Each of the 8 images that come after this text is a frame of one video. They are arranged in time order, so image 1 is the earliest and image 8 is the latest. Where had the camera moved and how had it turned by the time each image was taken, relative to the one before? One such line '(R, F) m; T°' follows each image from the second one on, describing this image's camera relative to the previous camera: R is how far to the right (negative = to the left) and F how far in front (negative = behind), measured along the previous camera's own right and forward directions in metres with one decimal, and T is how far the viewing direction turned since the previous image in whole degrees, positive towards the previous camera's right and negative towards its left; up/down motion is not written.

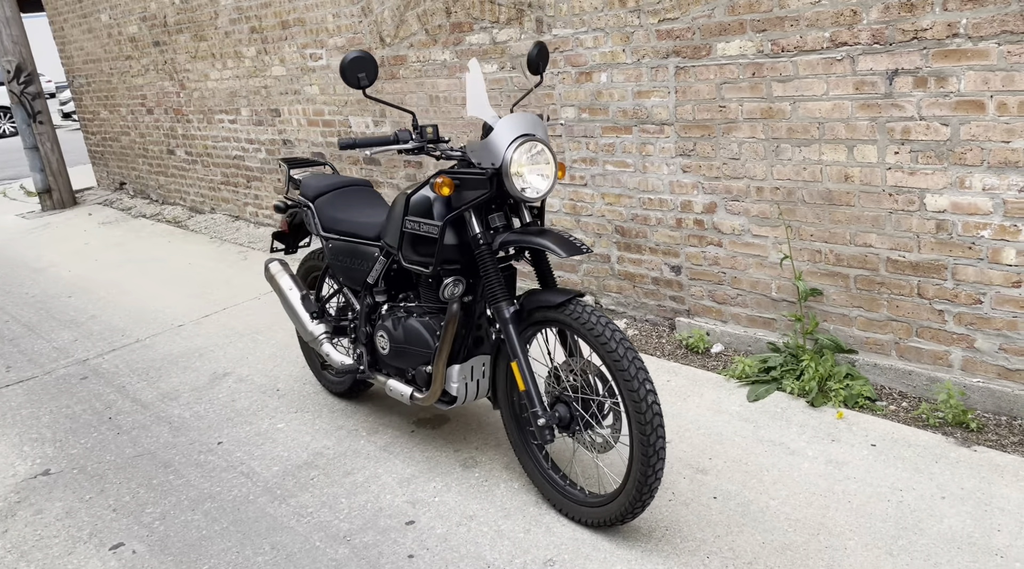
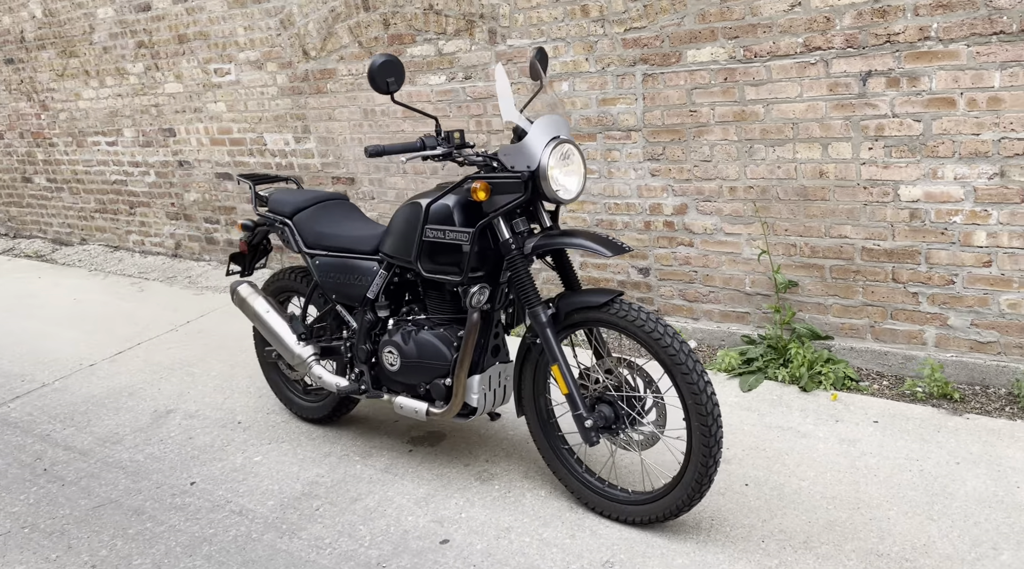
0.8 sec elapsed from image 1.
(-0.6, +0.1) m; +10°
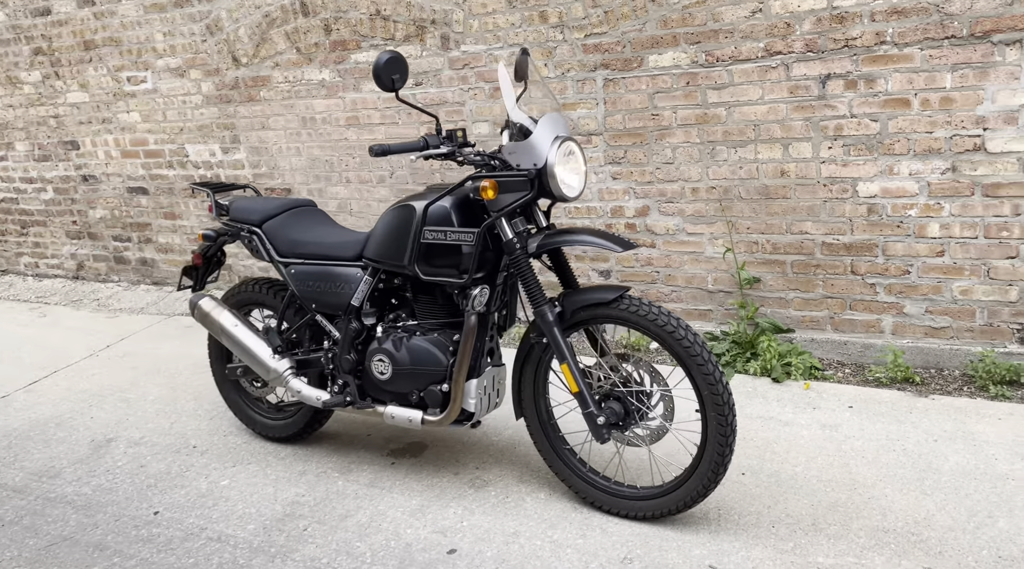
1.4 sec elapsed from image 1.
(-0.4, +0.1) m; +8°
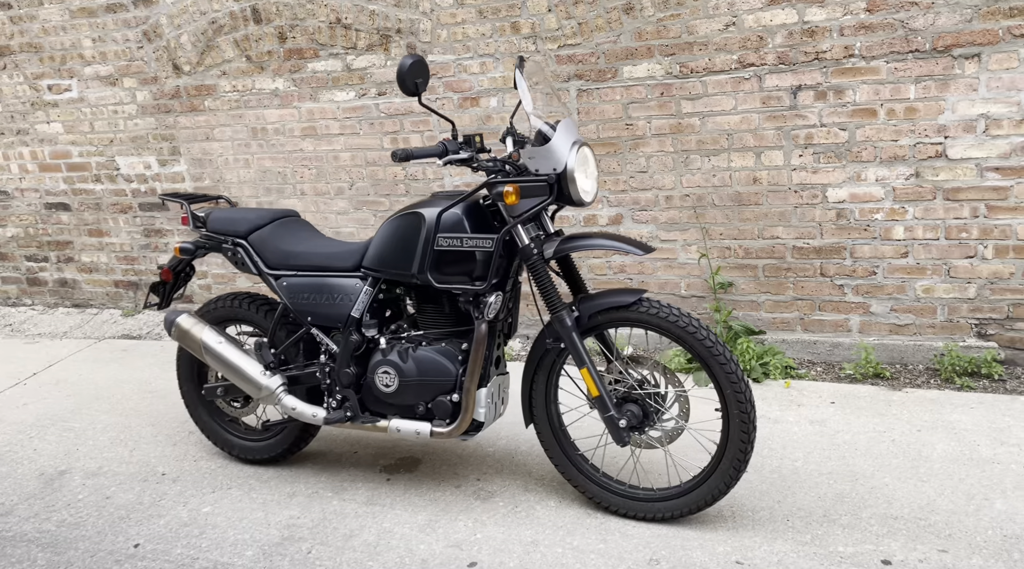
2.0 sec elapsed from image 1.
(-0.4, +0.1) m; +7°
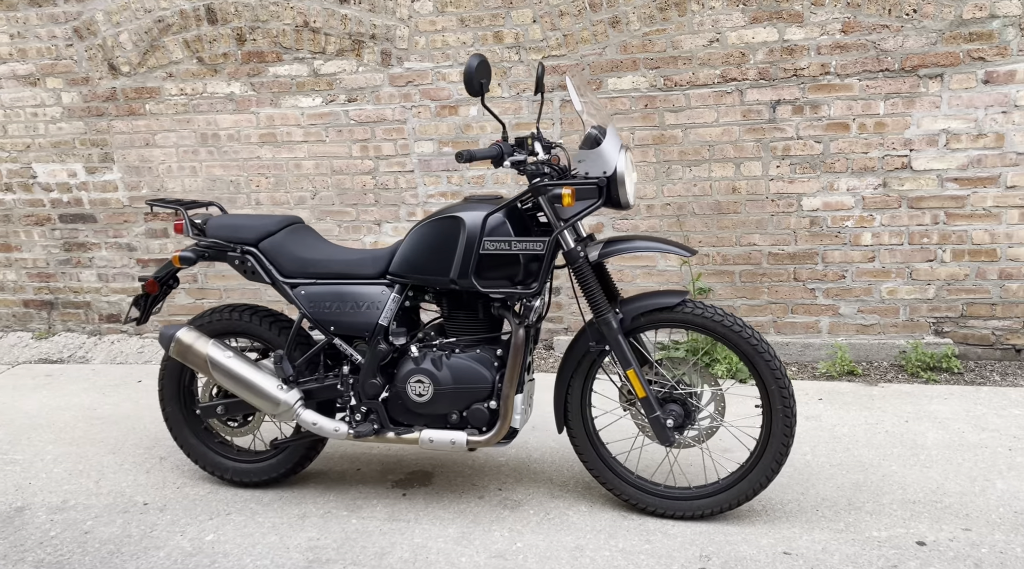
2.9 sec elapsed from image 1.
(-0.6, +0.1) m; +9°
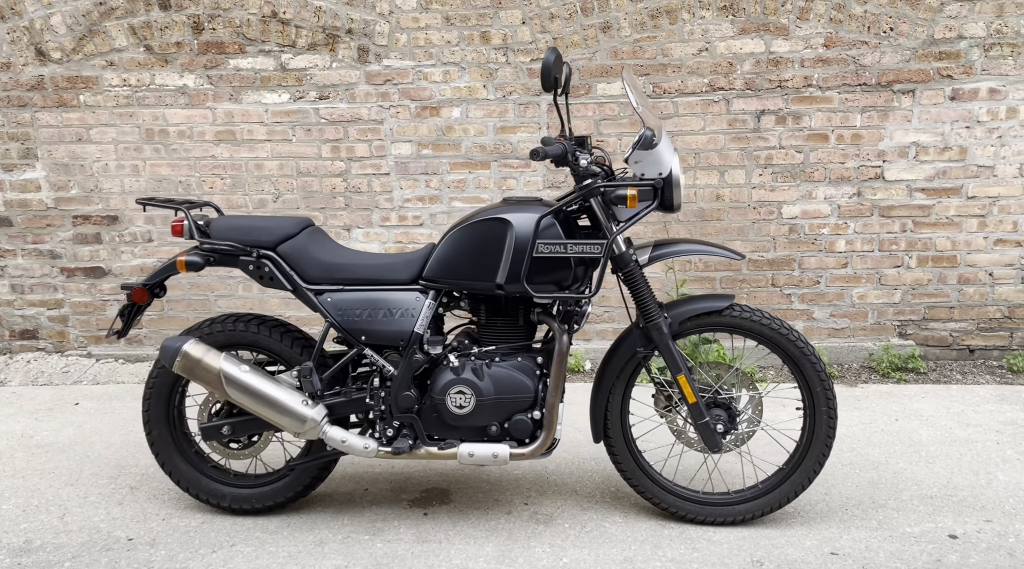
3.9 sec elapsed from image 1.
(-0.6, +0.2) m; +9°
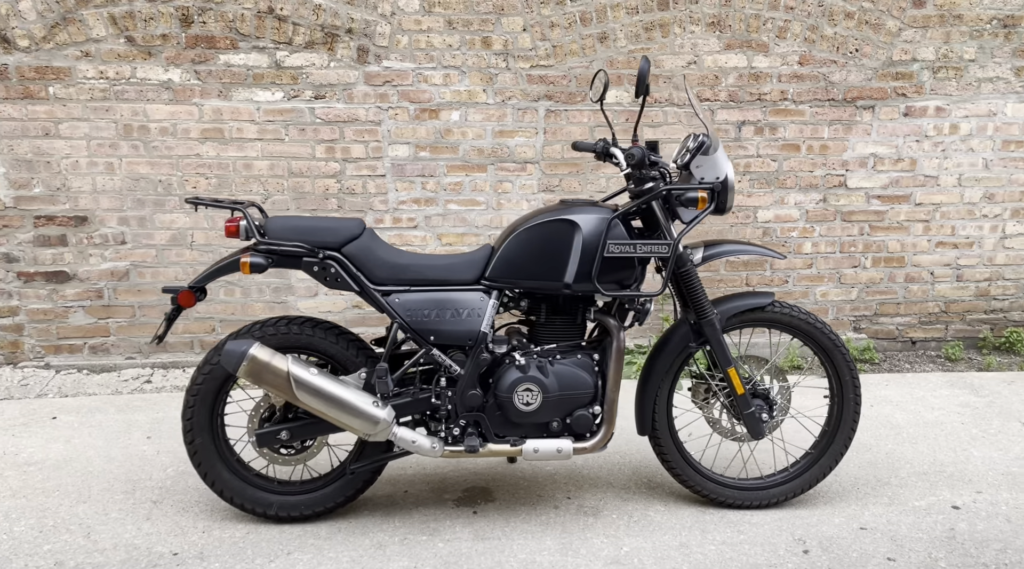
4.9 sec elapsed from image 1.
(-0.7, 0.0) m; +9°
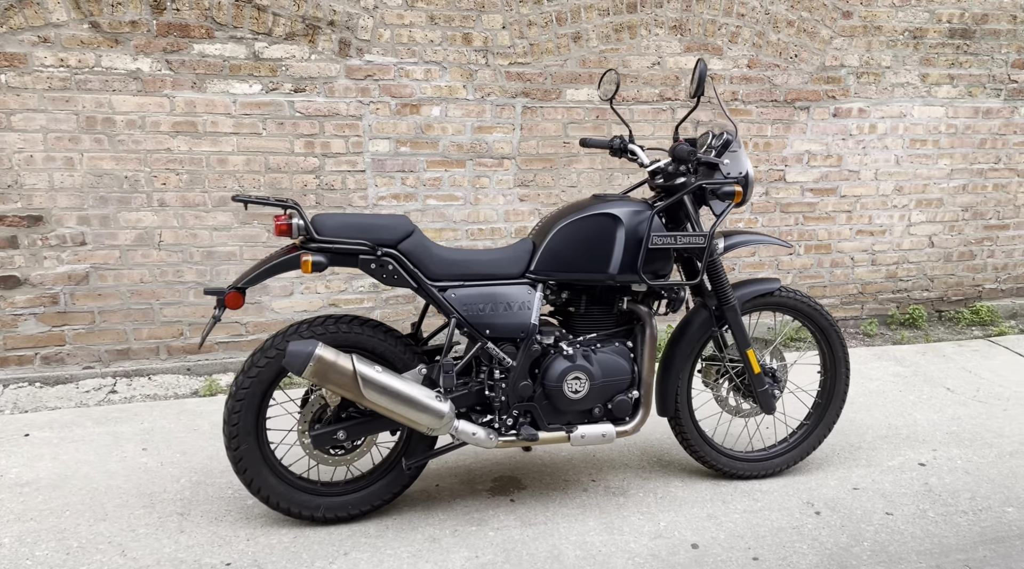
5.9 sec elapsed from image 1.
(-0.7, 0.0) m; +11°
